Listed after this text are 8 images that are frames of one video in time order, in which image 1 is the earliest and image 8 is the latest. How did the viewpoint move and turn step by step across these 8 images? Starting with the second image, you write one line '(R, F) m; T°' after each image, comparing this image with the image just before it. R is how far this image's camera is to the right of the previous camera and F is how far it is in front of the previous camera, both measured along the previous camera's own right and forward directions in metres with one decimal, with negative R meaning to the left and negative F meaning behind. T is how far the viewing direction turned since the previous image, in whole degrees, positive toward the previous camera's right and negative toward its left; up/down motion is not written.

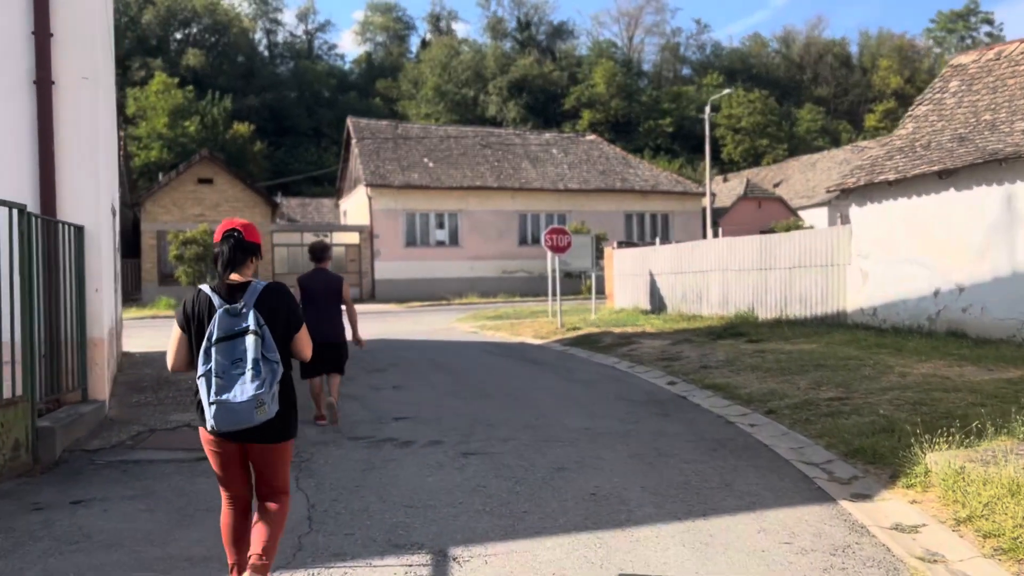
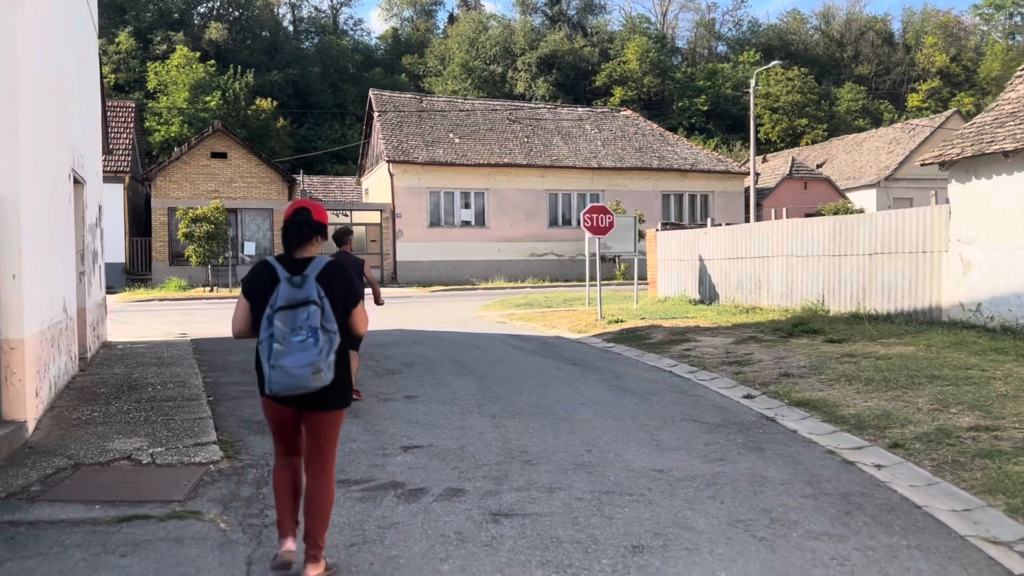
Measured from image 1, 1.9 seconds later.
(-0.2, +2.0) m; -2°
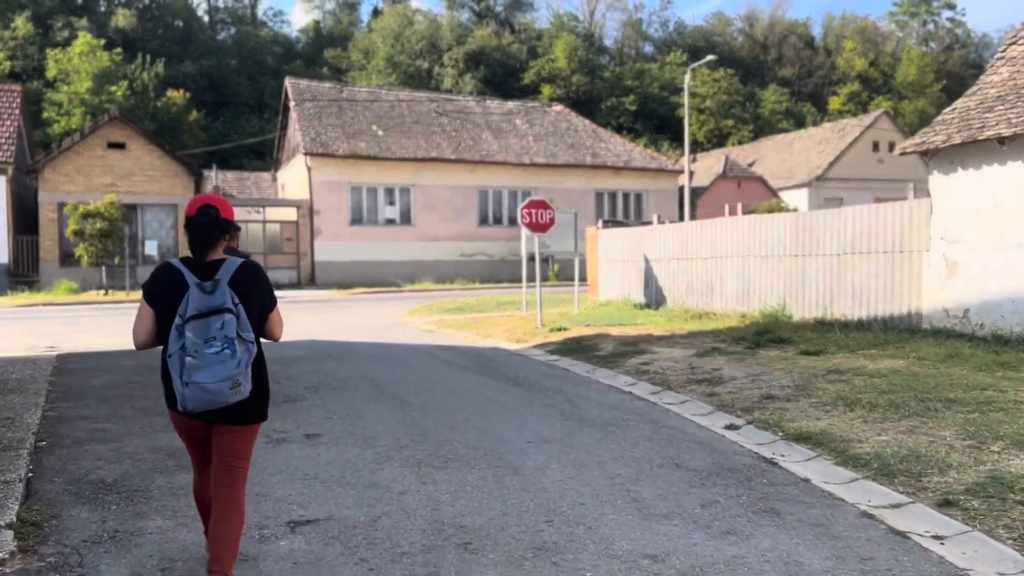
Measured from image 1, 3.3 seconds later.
(0.0, +1.8) m; +5°
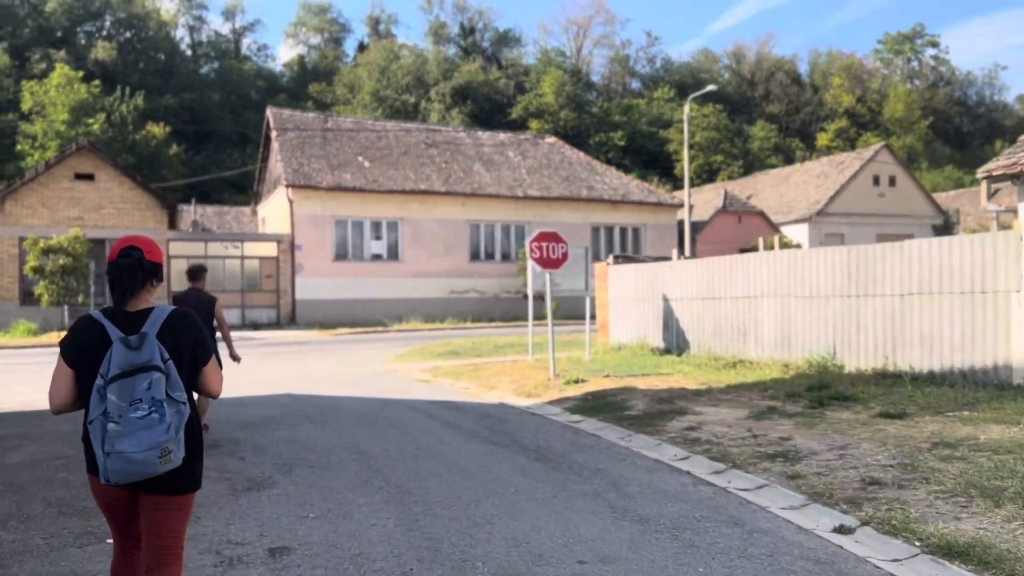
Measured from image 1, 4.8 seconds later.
(-0.3, +1.8) m; +1°
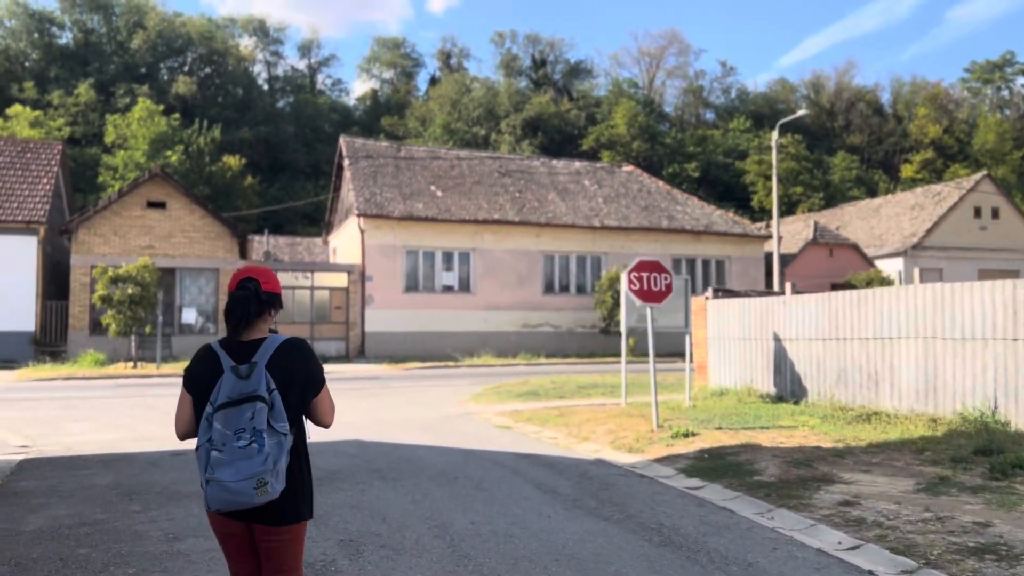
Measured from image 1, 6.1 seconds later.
(-0.4, +1.4) m; -4°
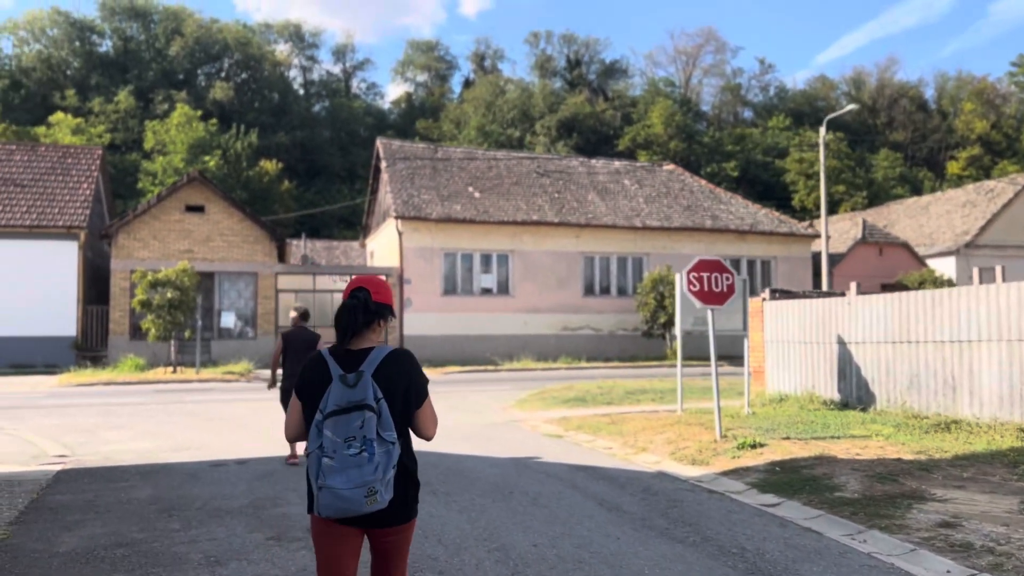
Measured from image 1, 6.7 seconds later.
(-0.2, +0.5) m; -2°
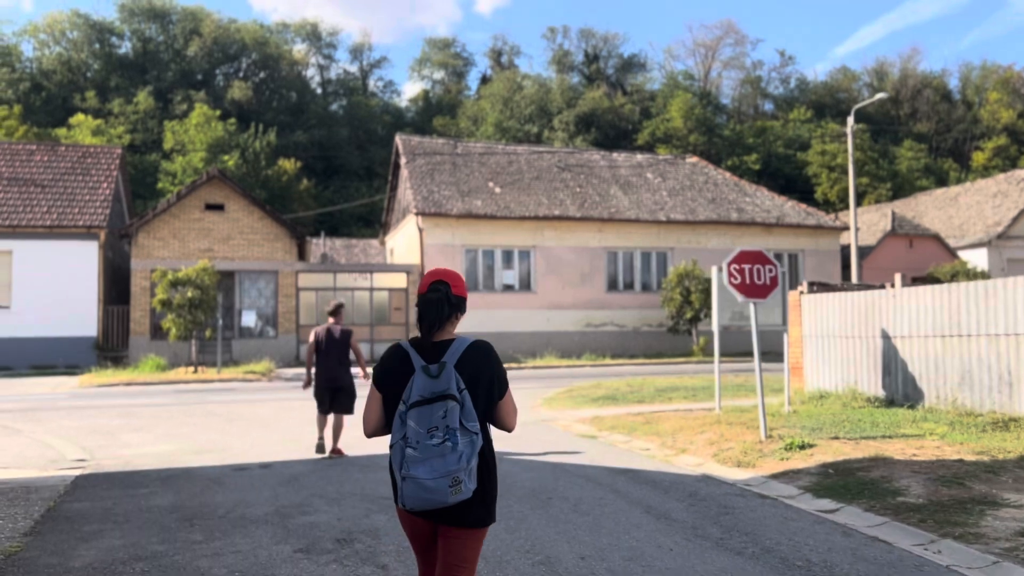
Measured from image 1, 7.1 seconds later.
(-0.2, +0.4) m; -1°
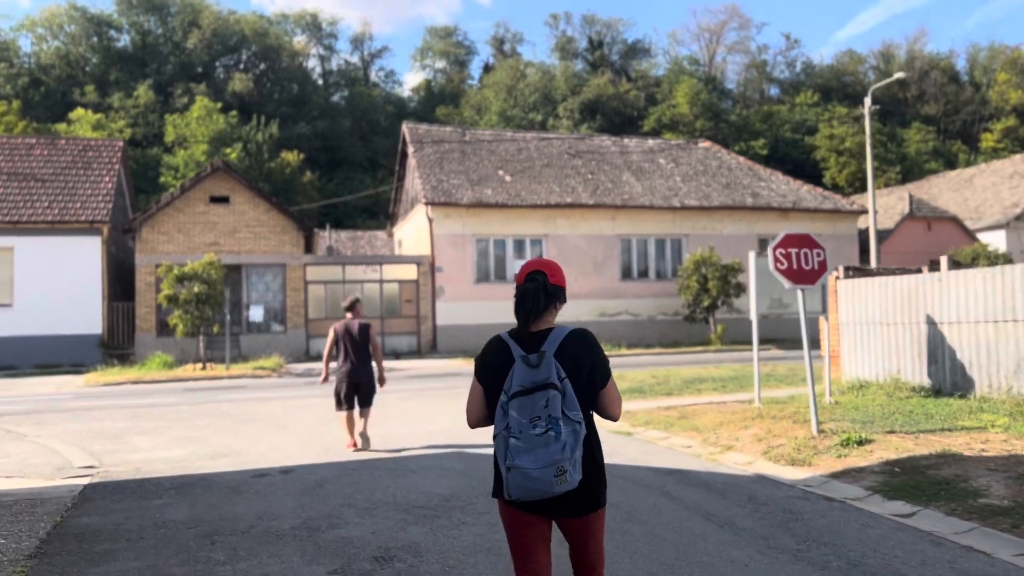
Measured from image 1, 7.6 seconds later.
(-0.3, +0.6) m; 0°
